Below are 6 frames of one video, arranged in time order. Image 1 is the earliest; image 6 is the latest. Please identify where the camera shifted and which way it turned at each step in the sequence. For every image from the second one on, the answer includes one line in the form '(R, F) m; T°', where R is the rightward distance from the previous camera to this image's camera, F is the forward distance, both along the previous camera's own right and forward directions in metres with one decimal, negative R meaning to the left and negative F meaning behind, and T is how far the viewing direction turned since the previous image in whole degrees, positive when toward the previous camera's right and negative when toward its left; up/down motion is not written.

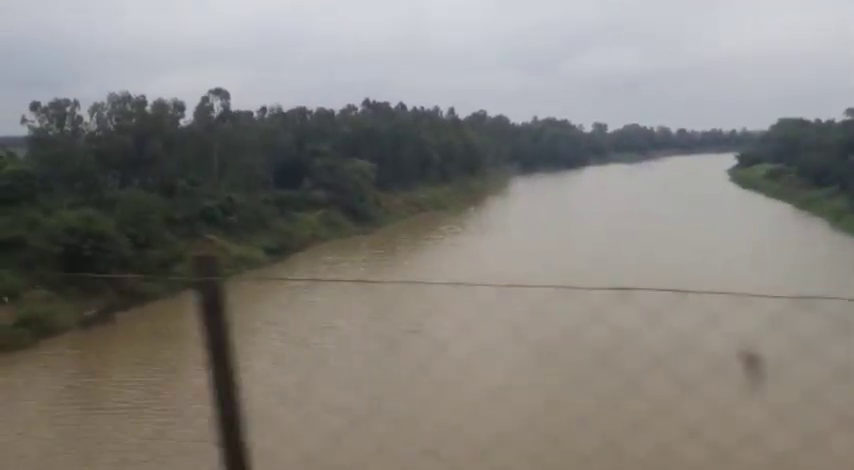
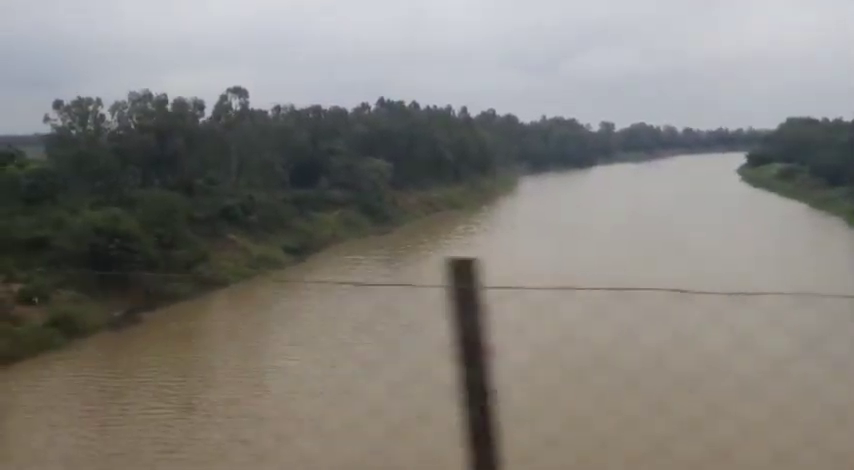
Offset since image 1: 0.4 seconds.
(-0.5, +0.2) m; 0°
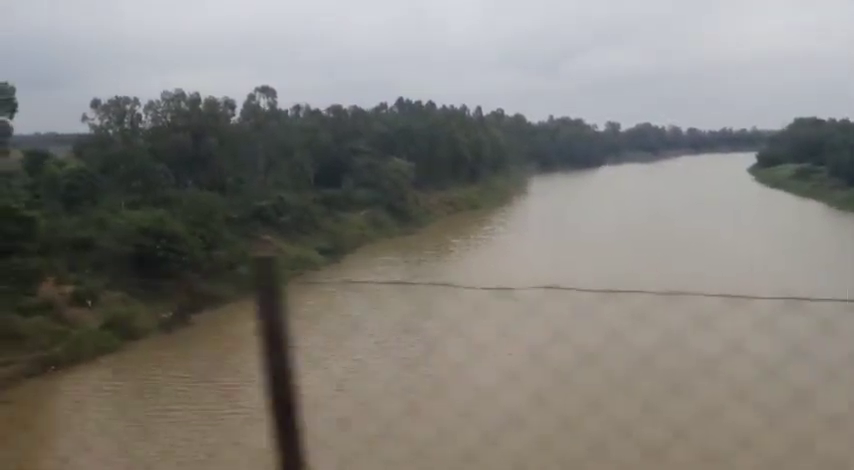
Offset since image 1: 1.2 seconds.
(-0.9, +0.2) m; 0°
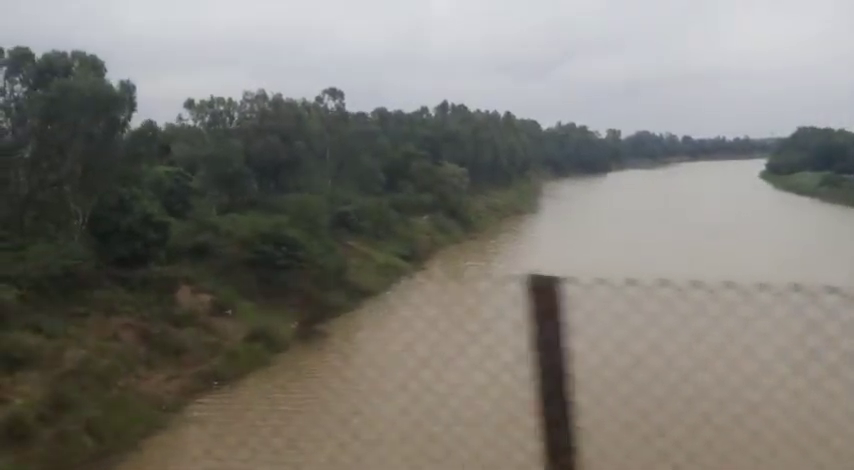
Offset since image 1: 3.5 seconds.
(-2.5, +0.5) m; +1°
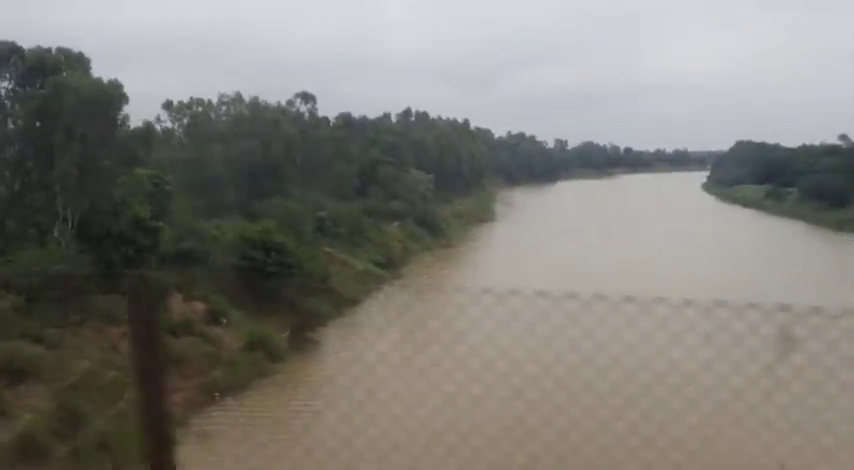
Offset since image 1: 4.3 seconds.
(-0.8, +0.1) m; +4°
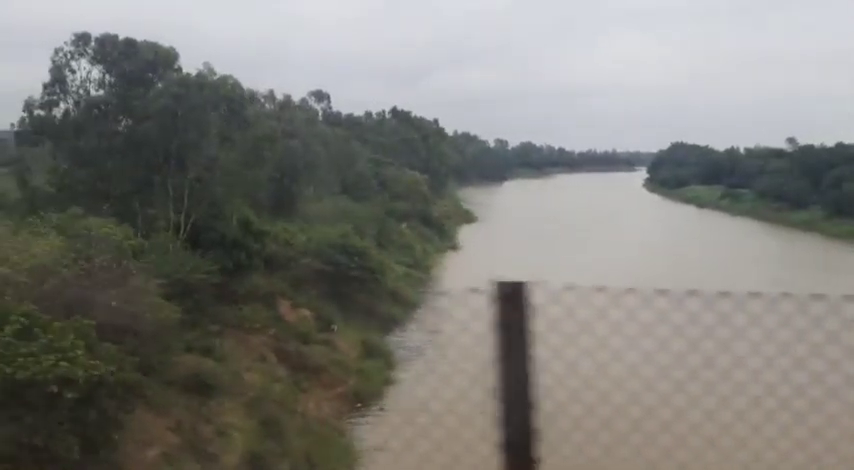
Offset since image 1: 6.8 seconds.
(-2.5, +0.2) m; +5°
